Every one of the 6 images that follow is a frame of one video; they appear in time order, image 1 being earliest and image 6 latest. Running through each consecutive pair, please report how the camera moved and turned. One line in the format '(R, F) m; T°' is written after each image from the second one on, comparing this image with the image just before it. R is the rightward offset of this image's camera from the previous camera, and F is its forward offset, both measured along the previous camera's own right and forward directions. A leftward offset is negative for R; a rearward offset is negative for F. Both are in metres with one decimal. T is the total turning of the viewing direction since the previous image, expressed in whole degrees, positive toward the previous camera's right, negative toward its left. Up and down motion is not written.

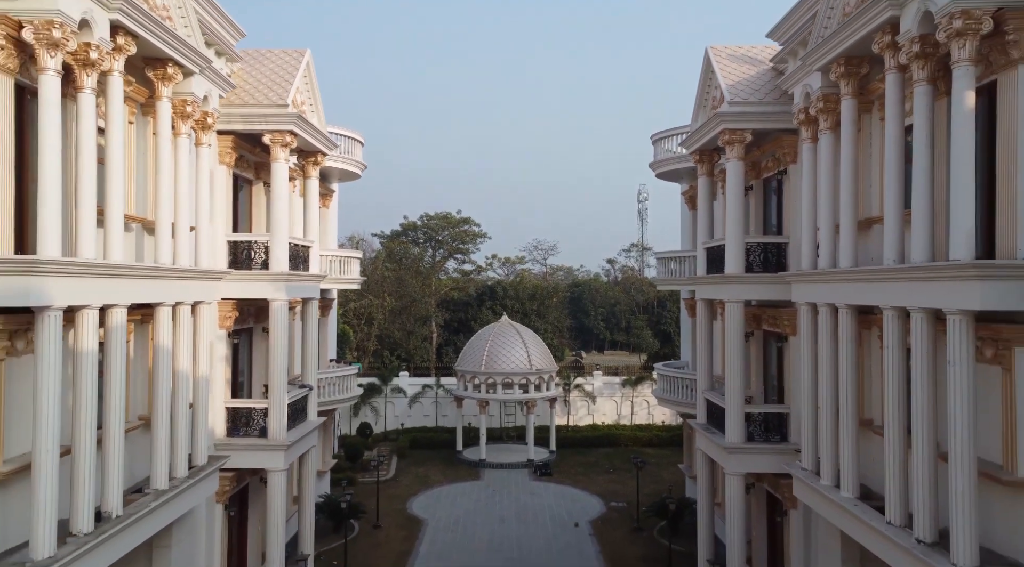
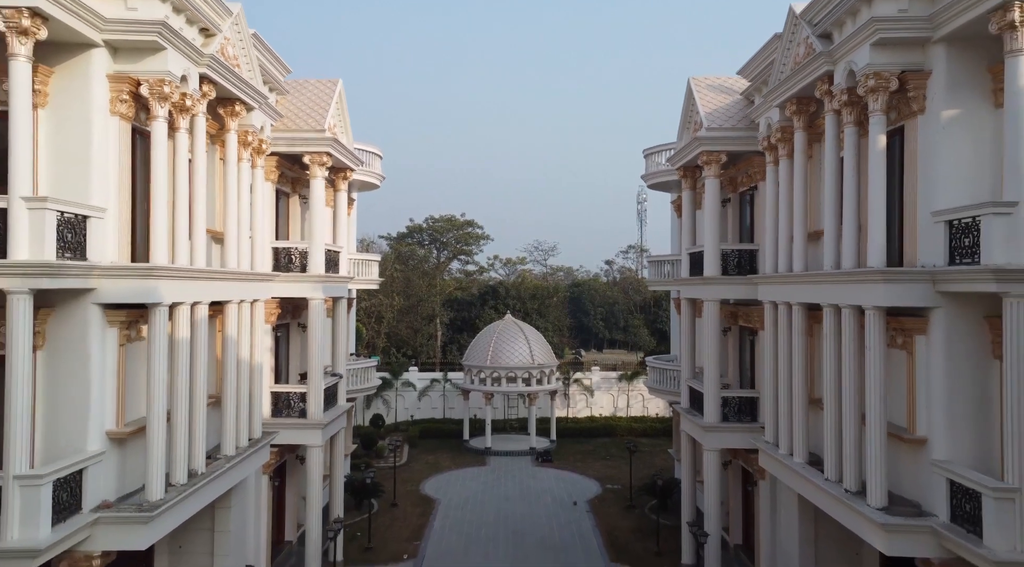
(-0.1, -2.3) m; 0°
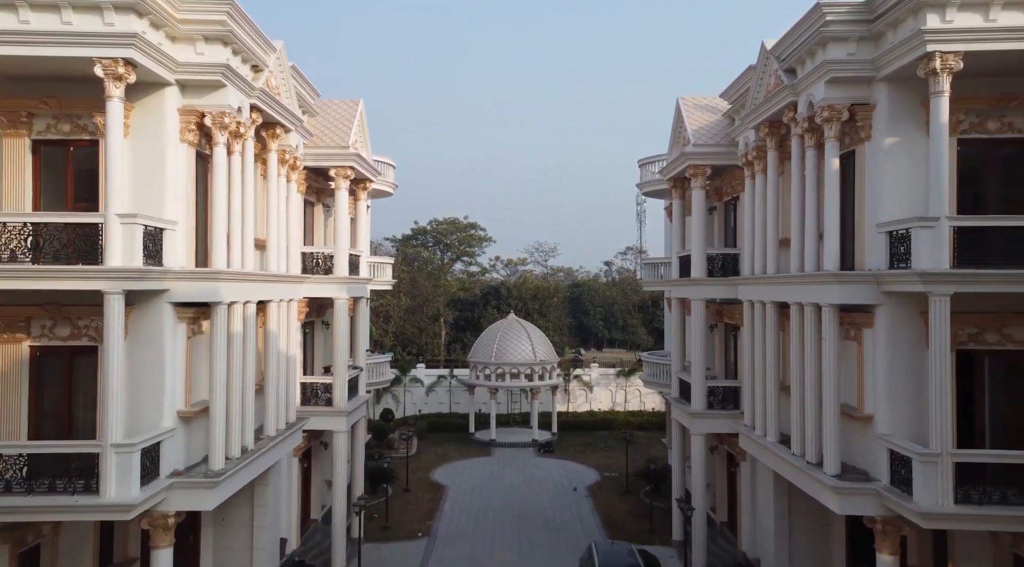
(-0.1, -1.8) m; 0°
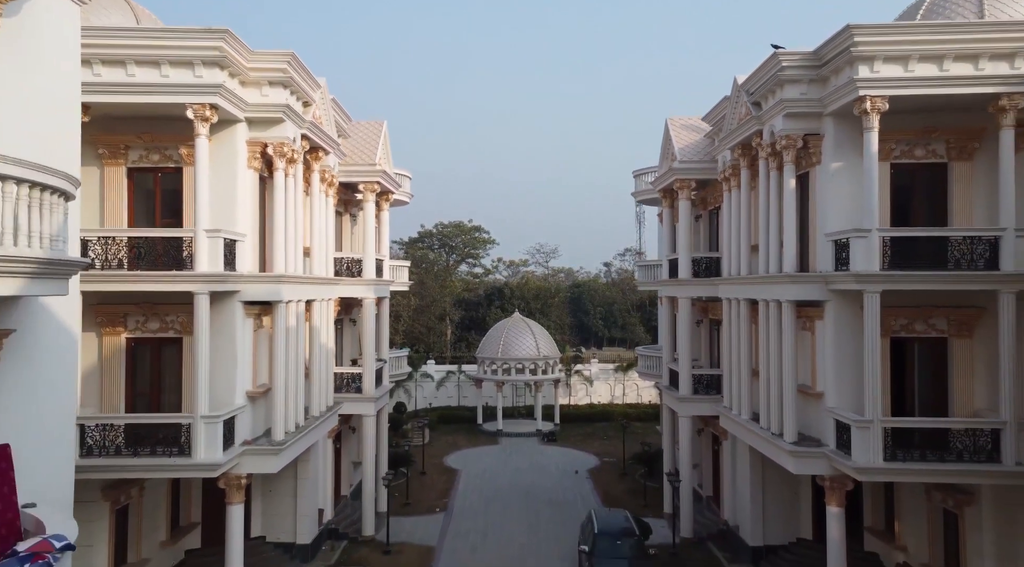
(-0.2, -2.5) m; 0°
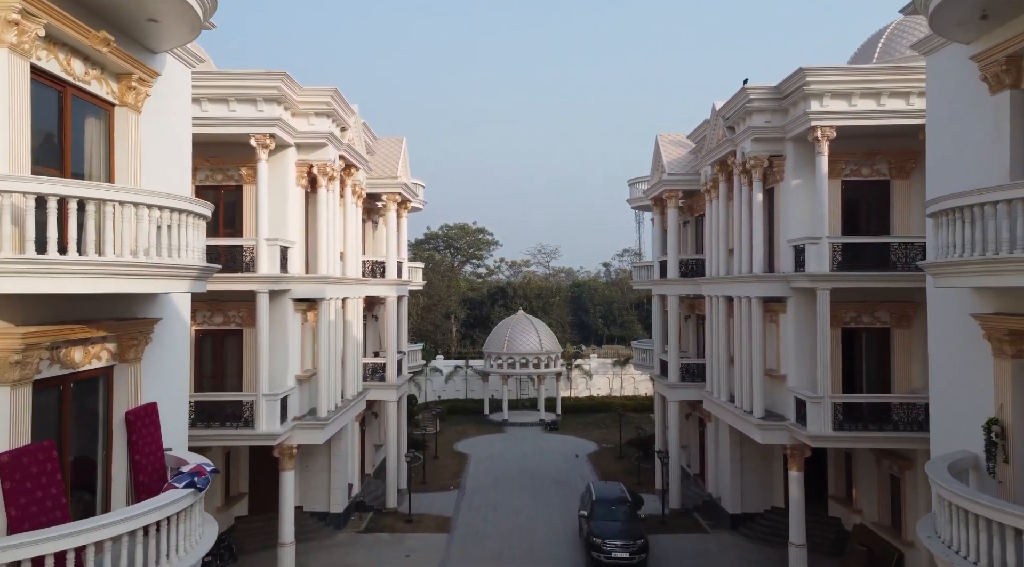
(-0.2, -2.6) m; 0°
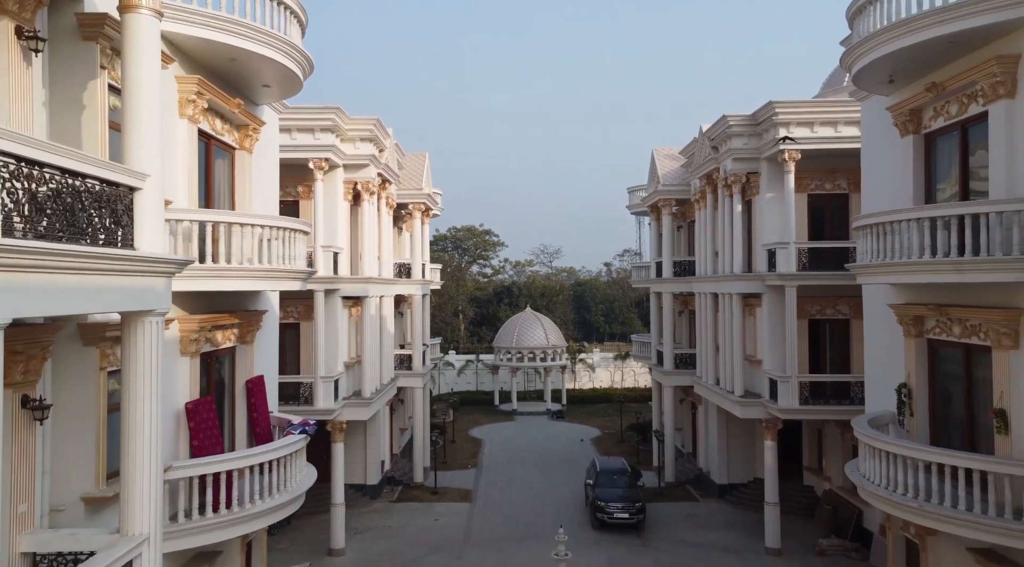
(-0.4, -3.0) m; 0°
